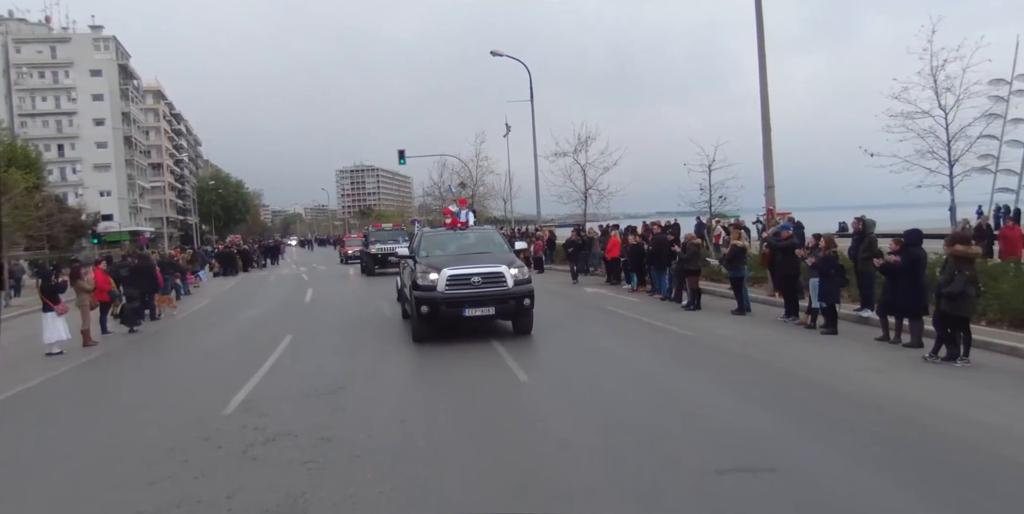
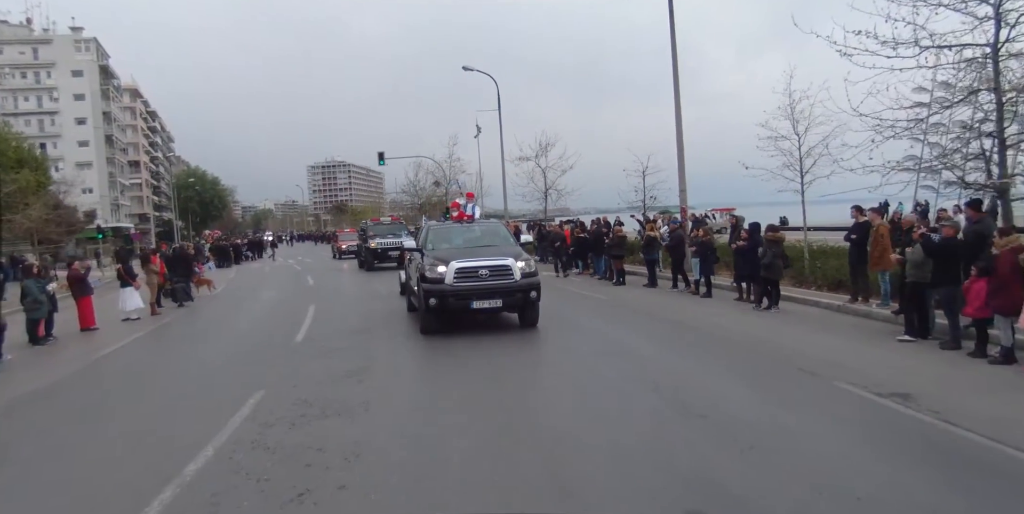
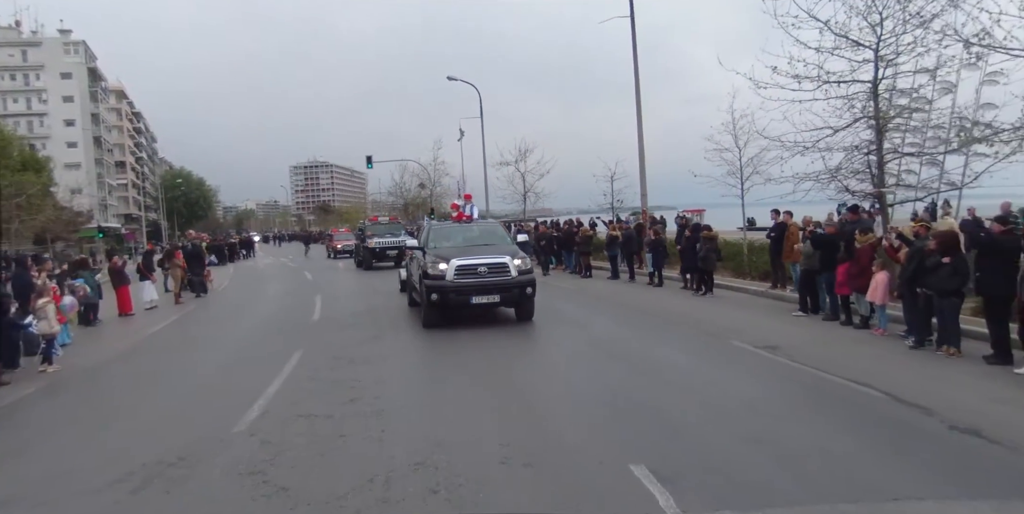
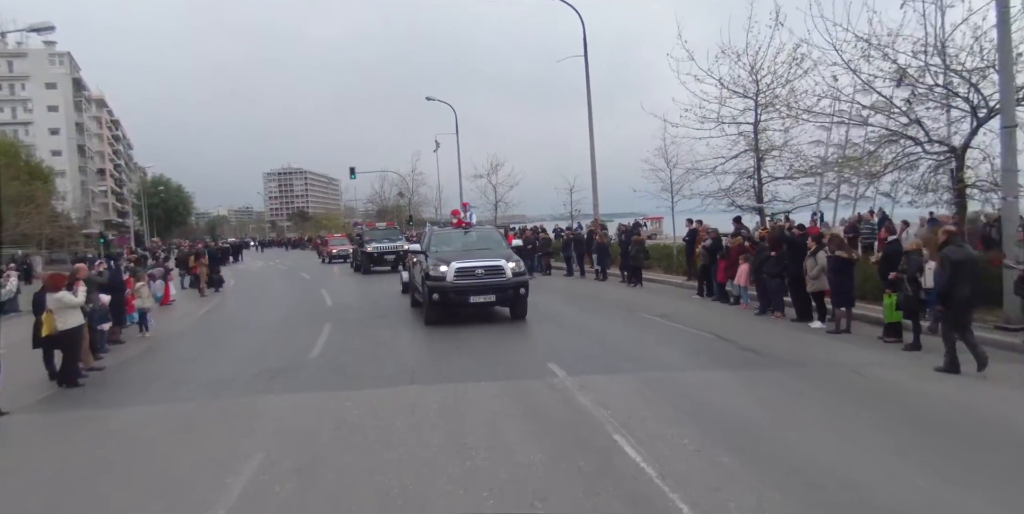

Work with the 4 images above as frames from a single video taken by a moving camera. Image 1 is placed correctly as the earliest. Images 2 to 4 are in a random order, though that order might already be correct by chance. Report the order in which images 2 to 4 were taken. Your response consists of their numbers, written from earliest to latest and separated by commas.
2, 3, 4
